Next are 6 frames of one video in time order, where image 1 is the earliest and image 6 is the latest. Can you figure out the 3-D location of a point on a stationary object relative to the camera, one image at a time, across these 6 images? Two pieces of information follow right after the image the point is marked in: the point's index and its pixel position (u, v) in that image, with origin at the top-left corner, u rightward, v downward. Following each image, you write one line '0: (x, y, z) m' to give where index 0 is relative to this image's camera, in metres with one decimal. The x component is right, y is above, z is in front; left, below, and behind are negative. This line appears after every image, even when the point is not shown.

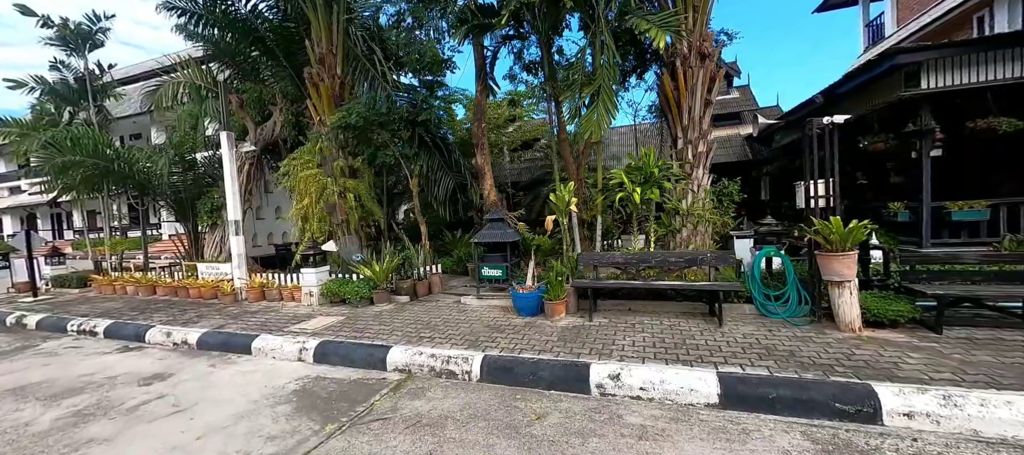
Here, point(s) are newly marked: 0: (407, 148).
0: (-1.9, +1.4, +6.8) m
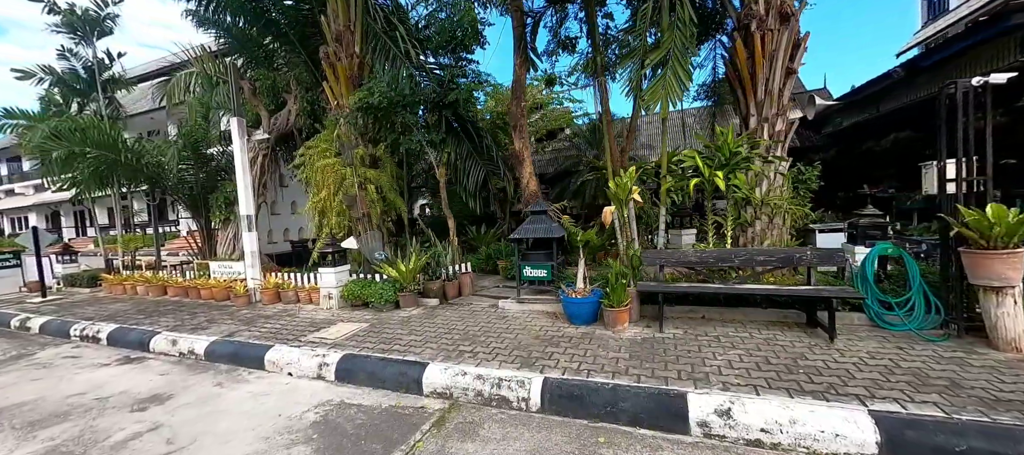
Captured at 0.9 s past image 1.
0: (-1.3, +1.5, +6.1) m
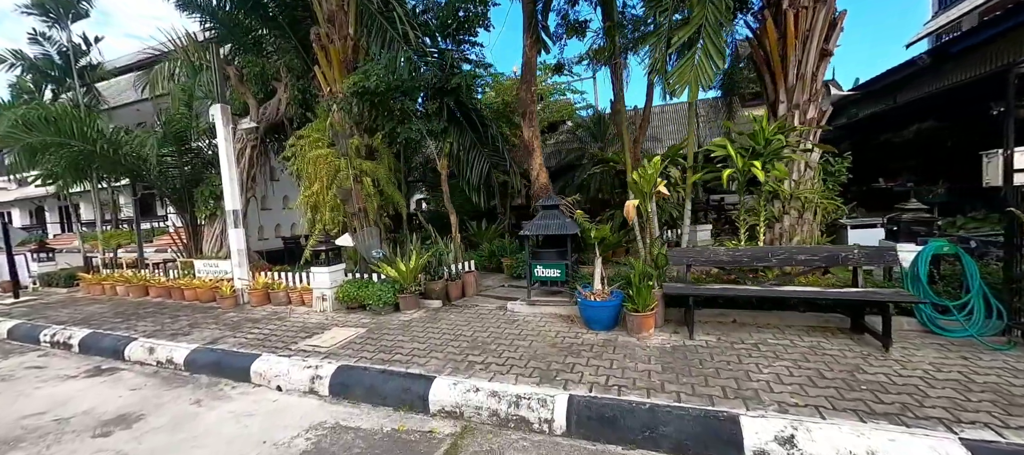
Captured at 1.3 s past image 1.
0: (-1.2, +1.6, +5.7) m
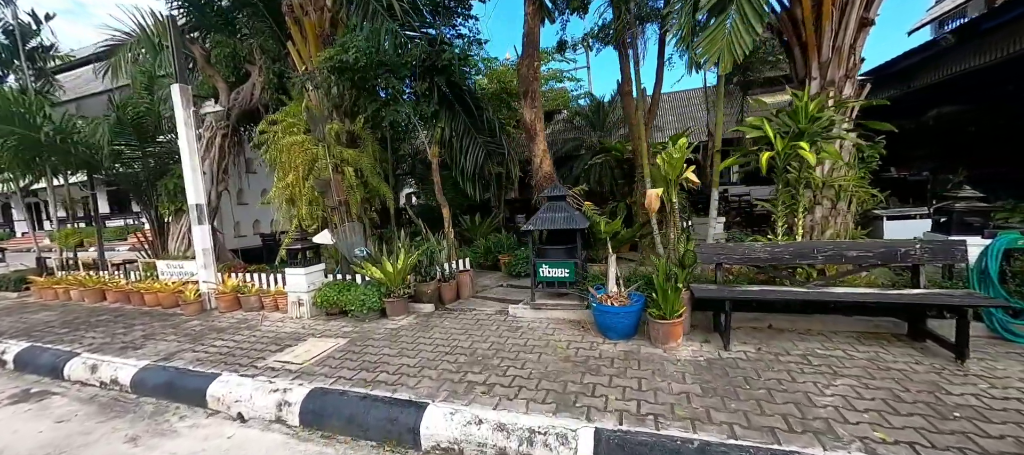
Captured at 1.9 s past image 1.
0: (-1.2, +1.7, +5.1) m
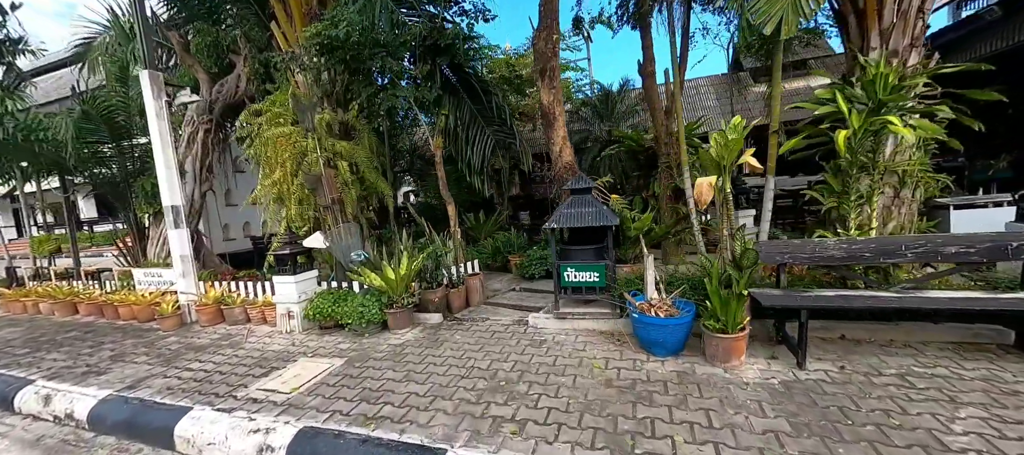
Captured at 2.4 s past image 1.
0: (-1.1, +1.7, +4.6) m
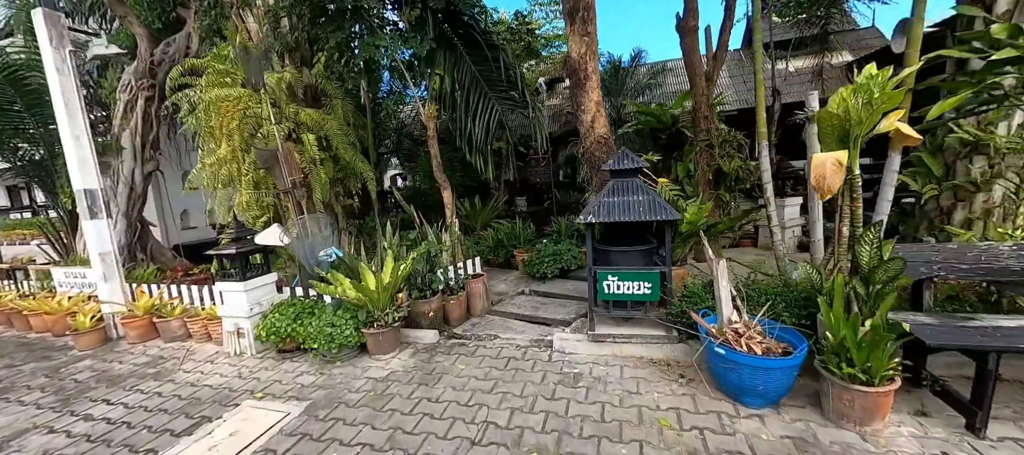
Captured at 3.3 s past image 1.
0: (-0.9, +1.8, +3.6) m
